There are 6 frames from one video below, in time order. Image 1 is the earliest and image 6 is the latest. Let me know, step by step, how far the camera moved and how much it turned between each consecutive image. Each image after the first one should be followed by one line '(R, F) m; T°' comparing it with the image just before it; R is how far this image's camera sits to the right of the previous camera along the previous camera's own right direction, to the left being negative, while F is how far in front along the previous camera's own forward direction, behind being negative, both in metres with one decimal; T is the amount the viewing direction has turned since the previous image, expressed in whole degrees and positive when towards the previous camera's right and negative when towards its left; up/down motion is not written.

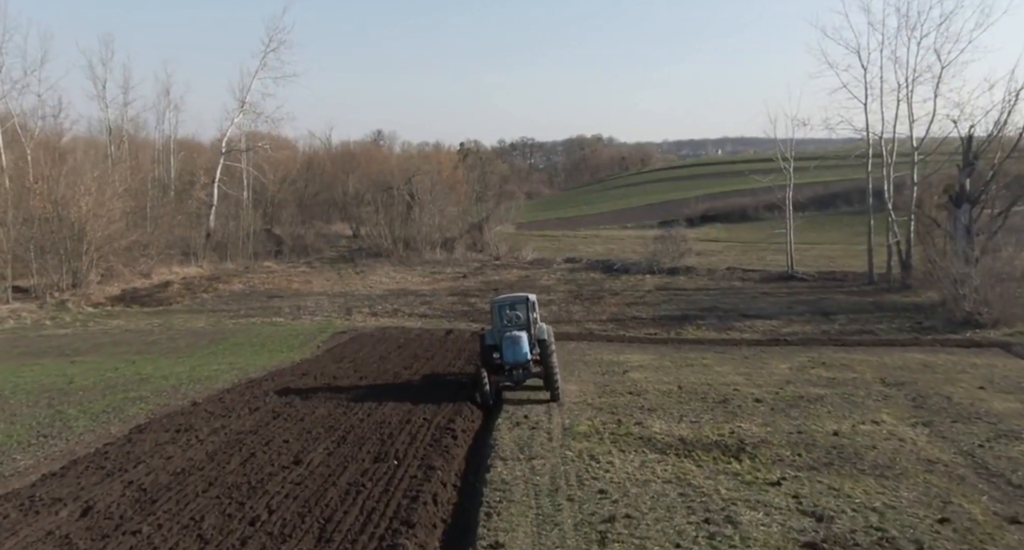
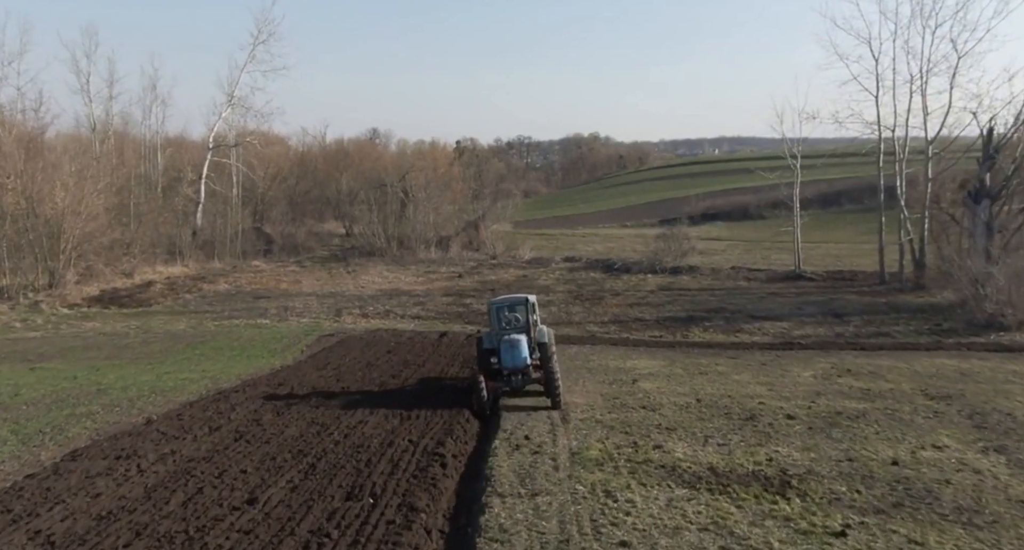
(0.0, +1.4) m; 0°
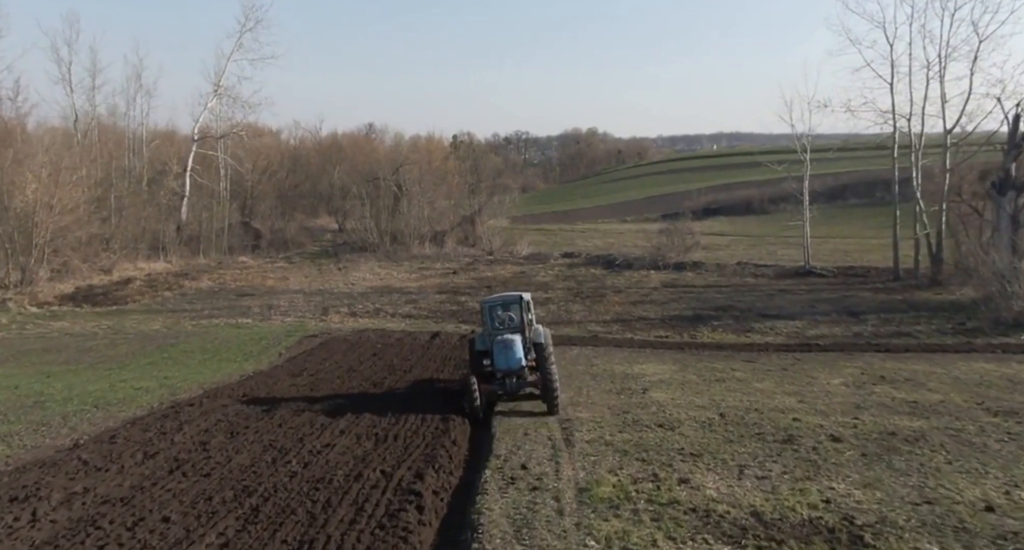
(0.0, +1.6) m; 0°
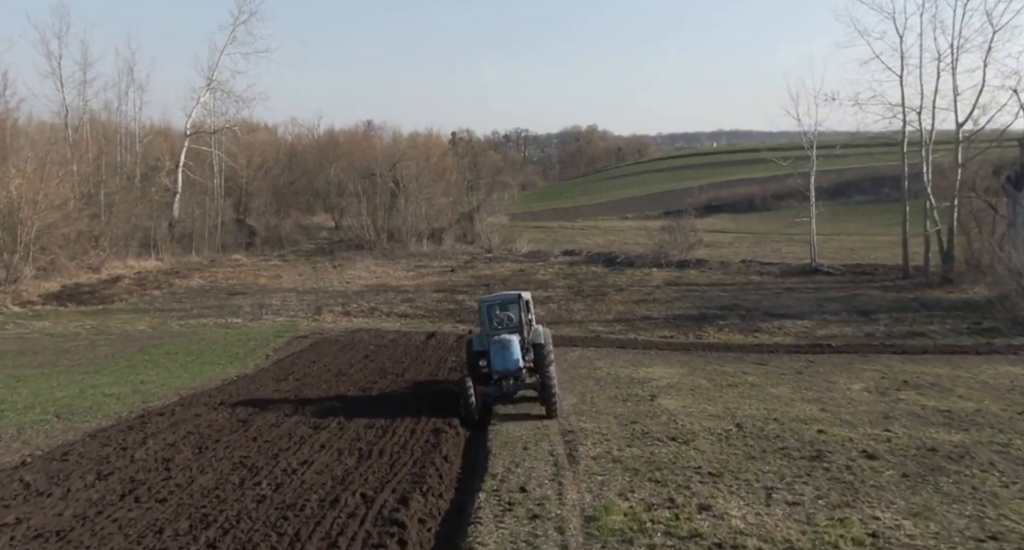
(0.0, +0.9) m; 0°
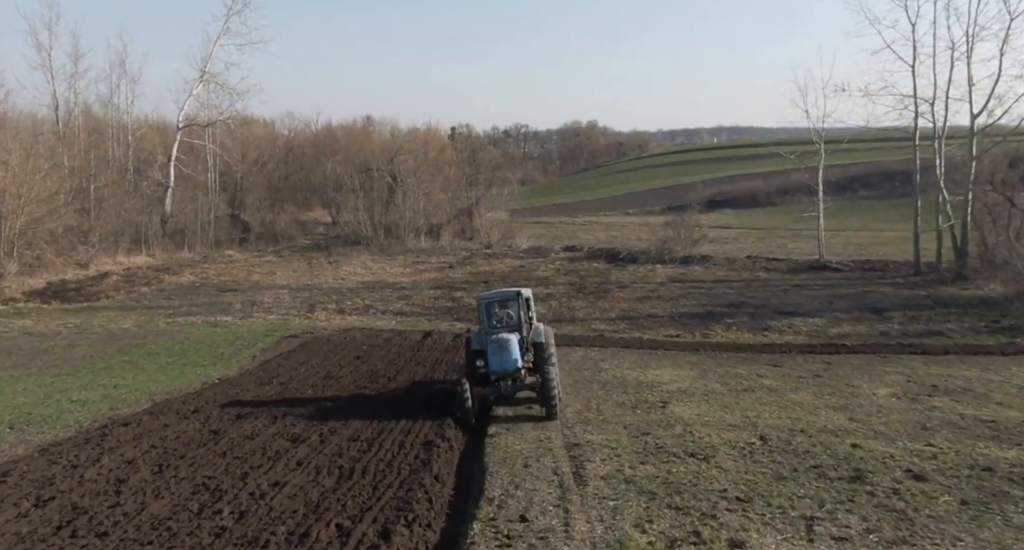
(0.0, +0.9) m; 0°
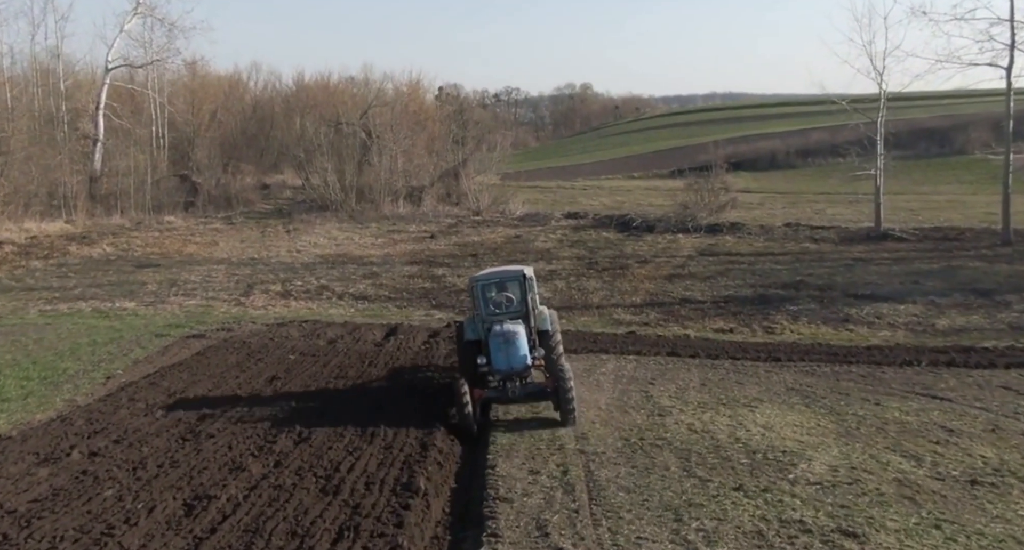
(-0.1, +6.0) m; +1°
